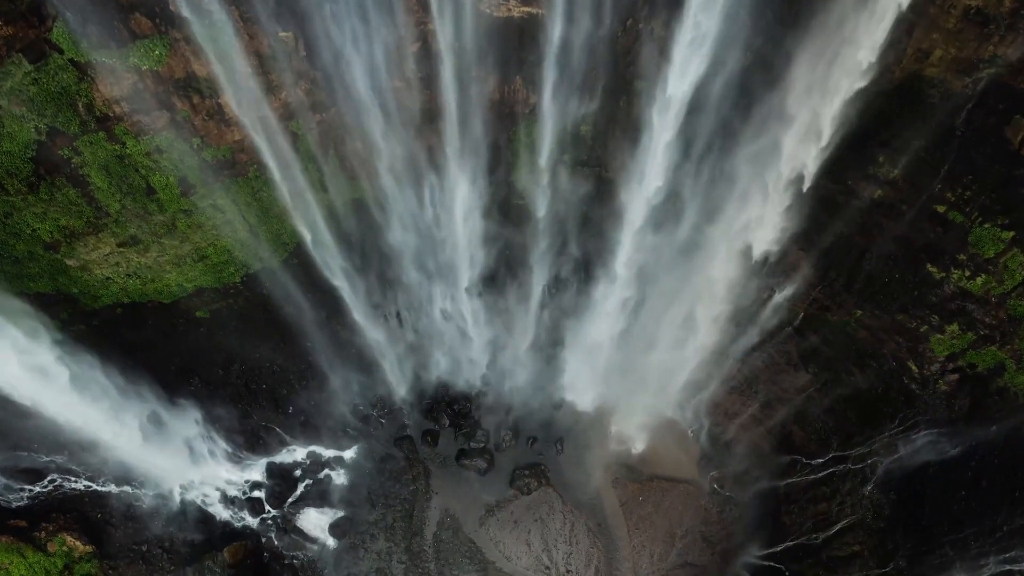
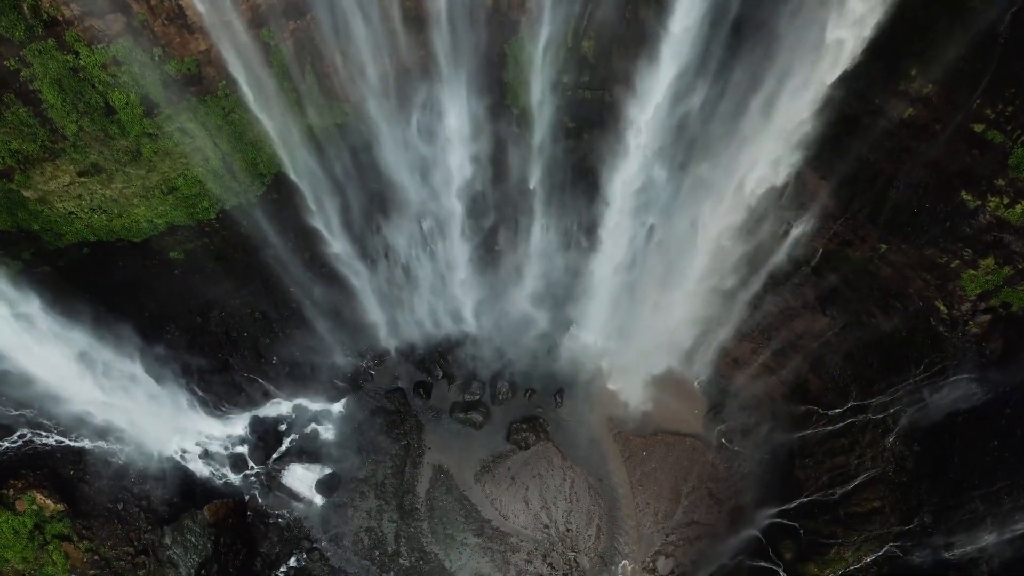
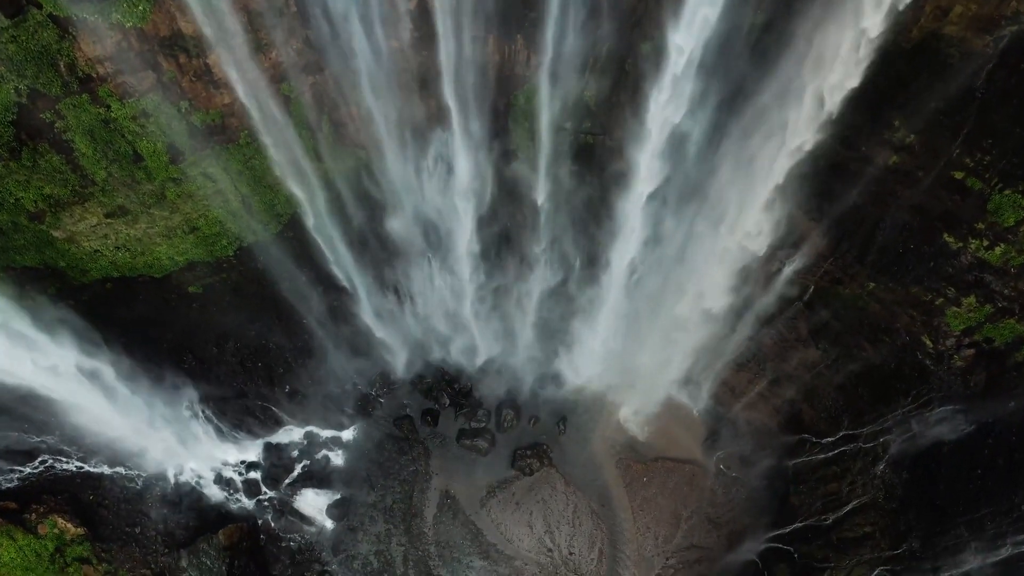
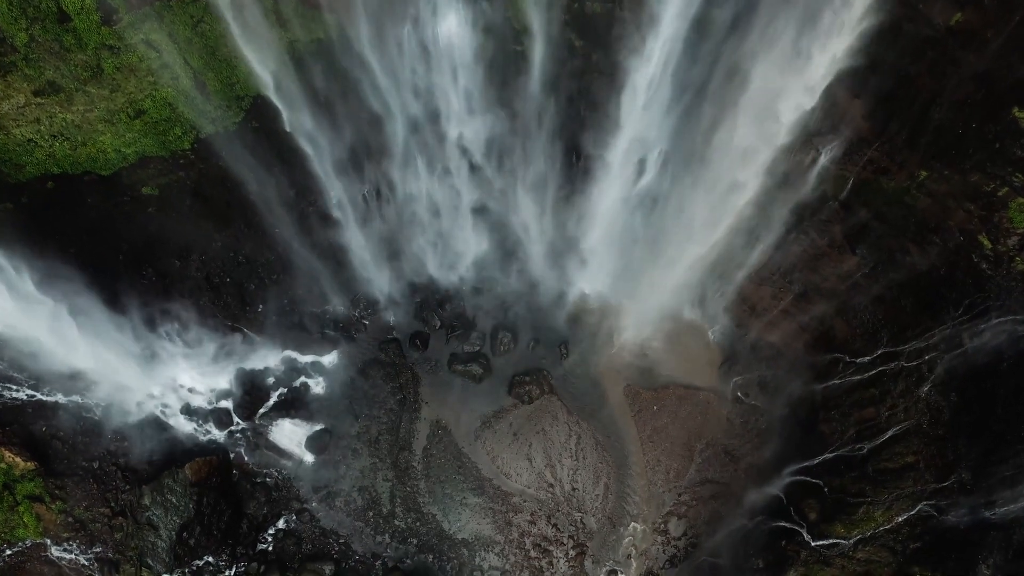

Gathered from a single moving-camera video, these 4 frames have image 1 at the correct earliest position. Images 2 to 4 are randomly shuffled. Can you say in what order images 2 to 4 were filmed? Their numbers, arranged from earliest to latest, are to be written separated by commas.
3, 2, 4
